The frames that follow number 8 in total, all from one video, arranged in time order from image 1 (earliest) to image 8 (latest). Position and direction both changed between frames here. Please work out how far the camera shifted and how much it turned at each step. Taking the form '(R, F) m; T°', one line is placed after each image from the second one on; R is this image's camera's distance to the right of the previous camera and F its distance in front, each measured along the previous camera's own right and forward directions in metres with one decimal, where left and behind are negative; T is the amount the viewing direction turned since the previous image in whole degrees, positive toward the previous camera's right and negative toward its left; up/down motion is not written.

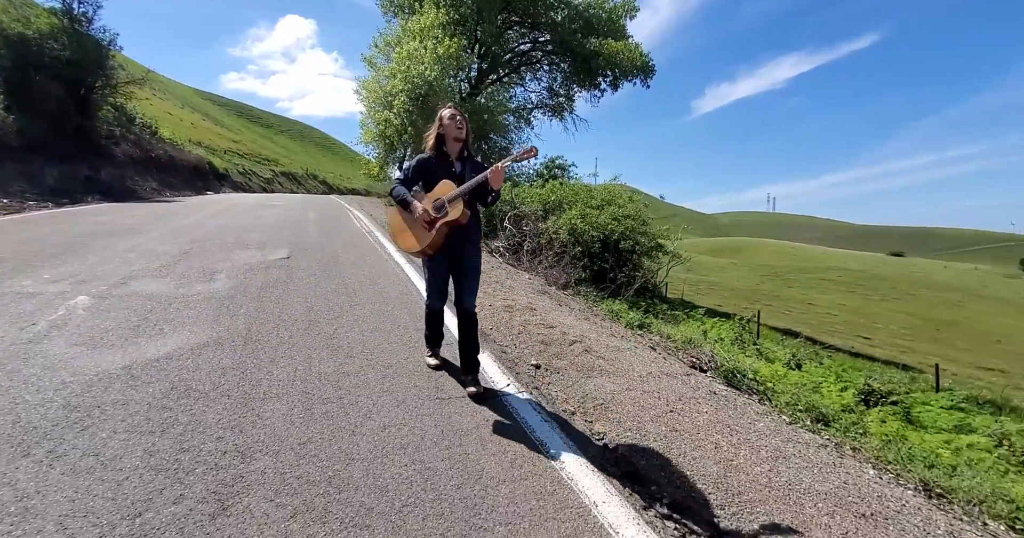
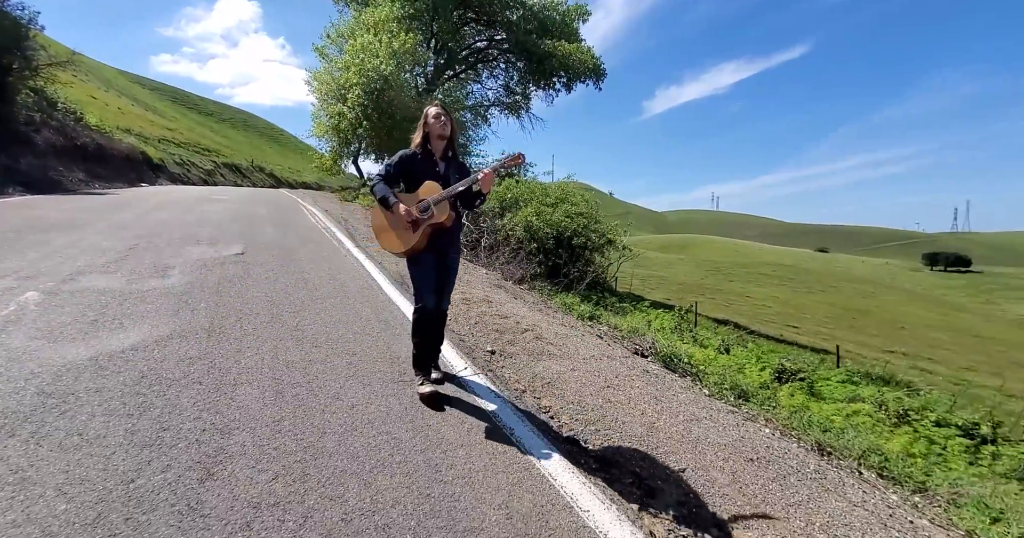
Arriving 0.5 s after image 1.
(0.0, -0.4) m; +5°
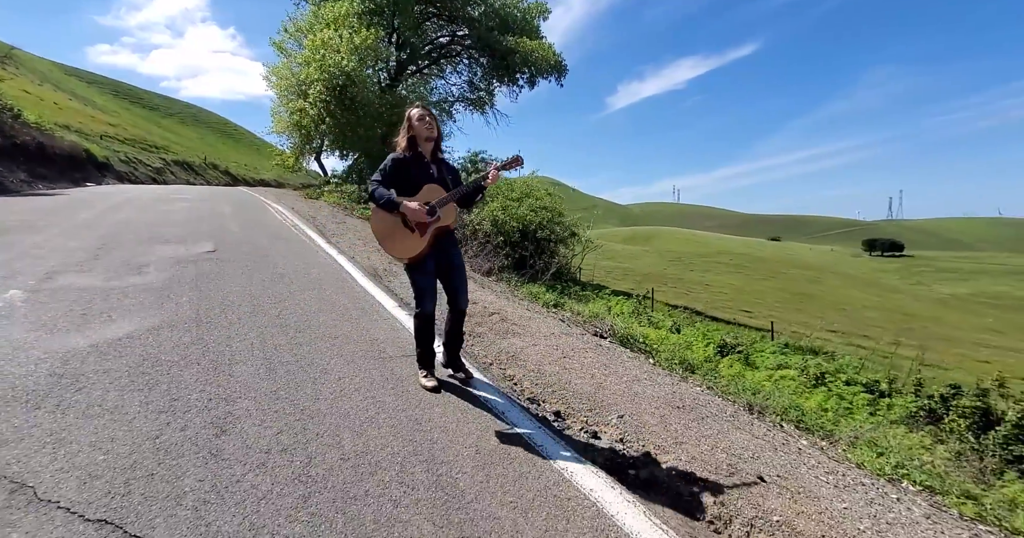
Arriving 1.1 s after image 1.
(0.0, -0.5) m; +4°
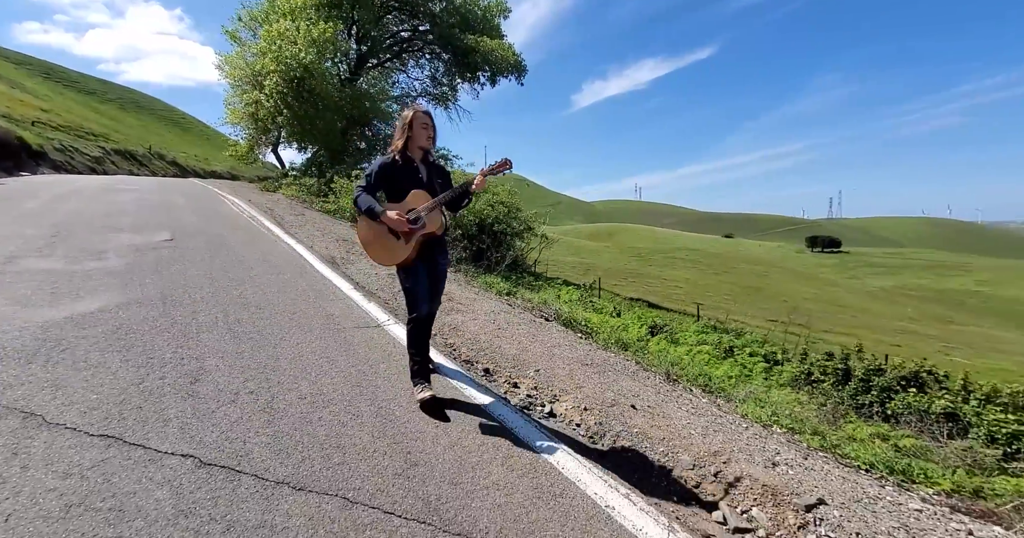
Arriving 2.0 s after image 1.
(+0.3, -0.7) m; +4°
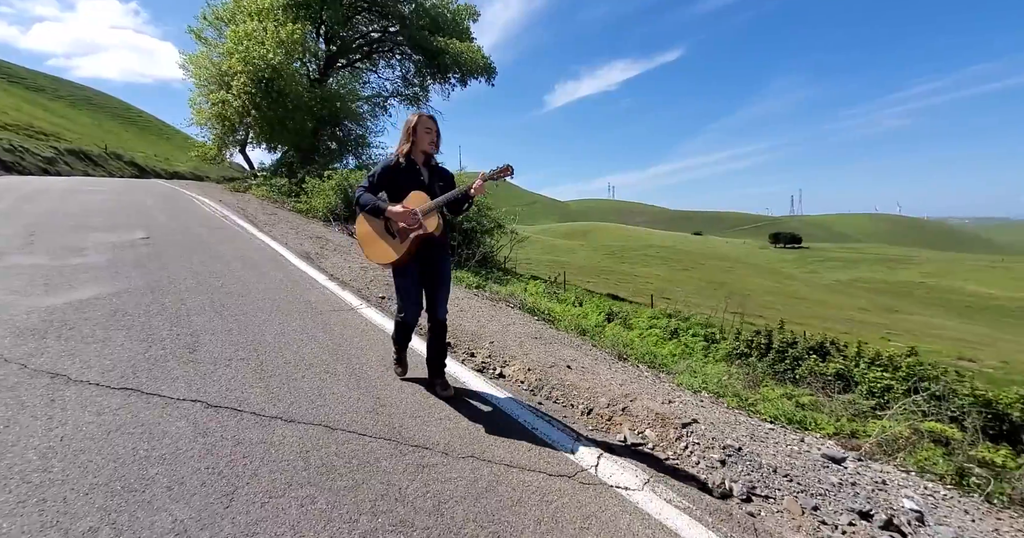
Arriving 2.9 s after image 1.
(+0.2, -0.7) m; +3°
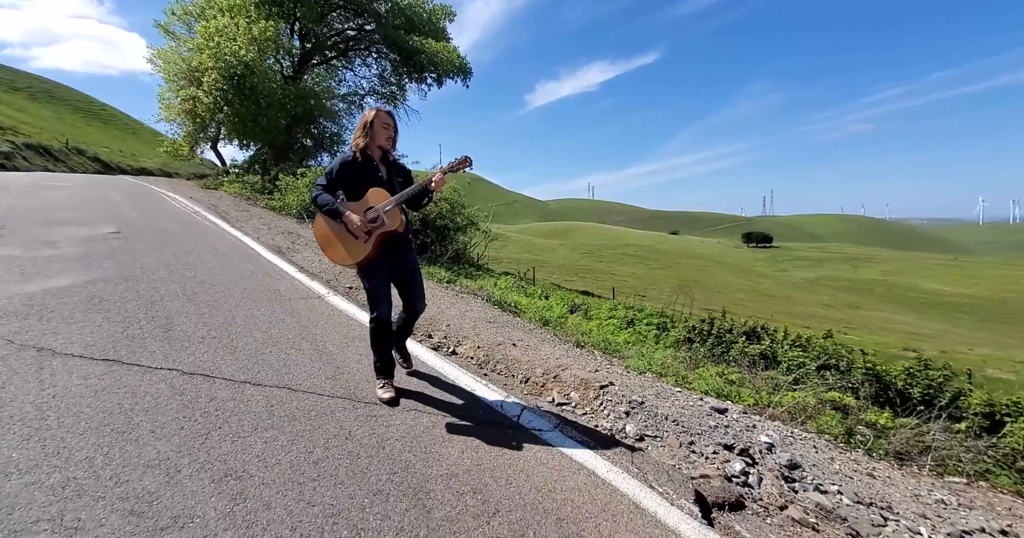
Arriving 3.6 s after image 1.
(+0.3, -0.5) m; +3°
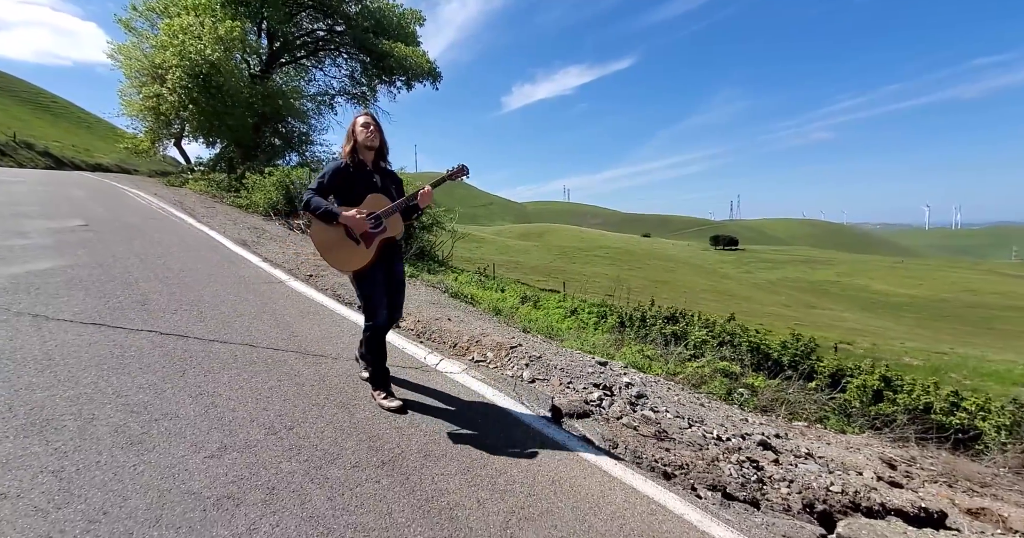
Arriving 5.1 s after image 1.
(+0.5, -0.9) m; +3°
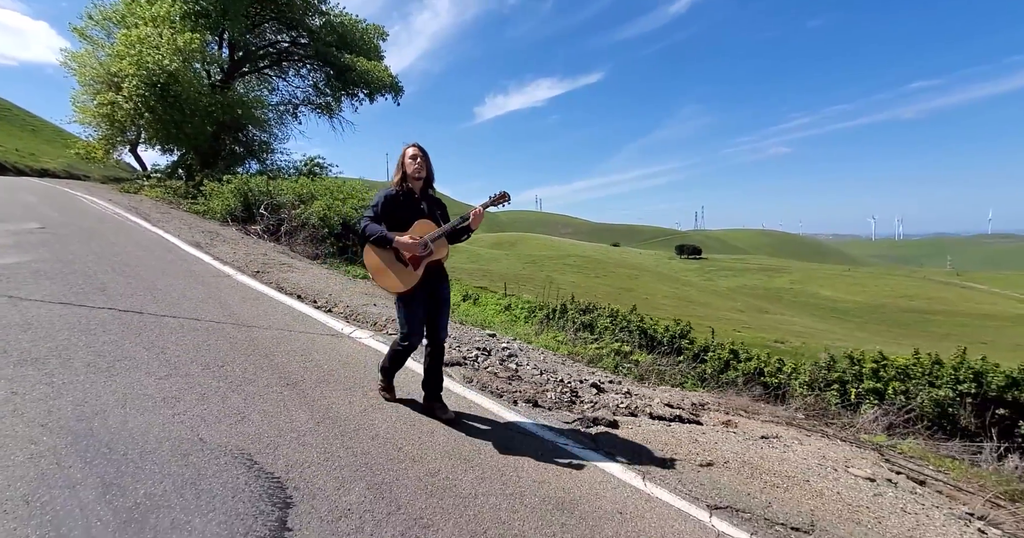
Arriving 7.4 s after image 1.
(+0.8, -1.1) m; +4°
